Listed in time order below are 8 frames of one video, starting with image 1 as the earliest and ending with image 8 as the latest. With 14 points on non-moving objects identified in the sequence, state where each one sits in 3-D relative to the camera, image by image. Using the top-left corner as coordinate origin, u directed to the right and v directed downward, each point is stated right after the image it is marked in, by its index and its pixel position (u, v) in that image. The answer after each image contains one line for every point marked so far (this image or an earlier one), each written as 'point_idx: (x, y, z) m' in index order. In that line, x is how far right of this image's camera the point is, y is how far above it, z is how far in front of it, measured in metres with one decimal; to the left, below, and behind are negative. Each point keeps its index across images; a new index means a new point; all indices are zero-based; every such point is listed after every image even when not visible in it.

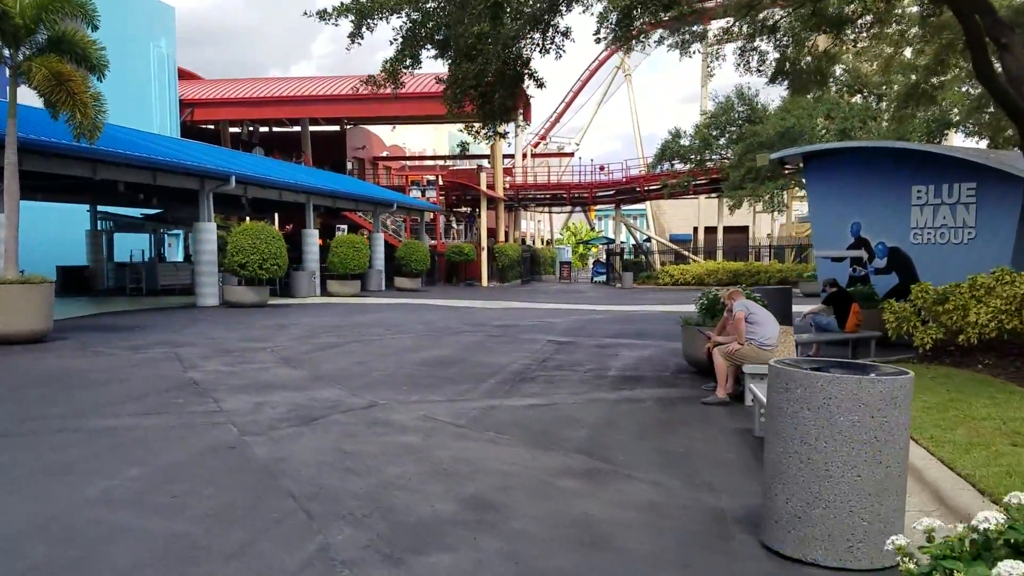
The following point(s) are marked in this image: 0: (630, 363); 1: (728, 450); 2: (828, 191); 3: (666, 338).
0: (+1.3, -0.8, +9.4) m
1: (+1.2, -0.9, +4.9) m
2: (+4.8, +1.5, +13.1) m
3: (+2.2, -0.7, +12.3) m
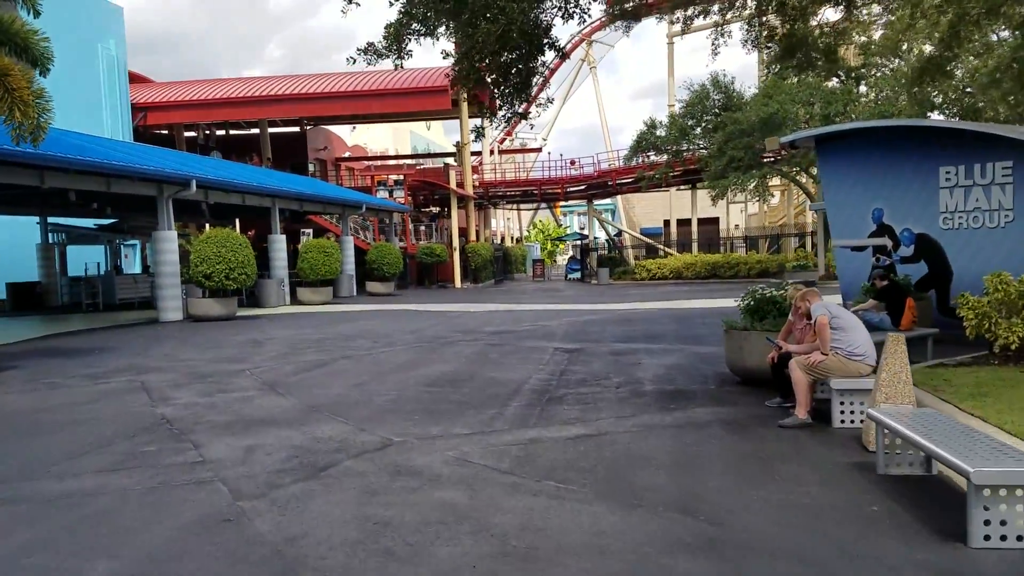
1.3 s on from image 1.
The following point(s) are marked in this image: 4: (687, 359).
0: (+1.4, -0.8, +8.4) m
1: (+1.6, -1.0, +3.9) m
2: (+4.7, +1.6, +12.2) m
3: (+2.2, -0.7, +11.3) m
4: (+1.9, -0.8, +9.4) m
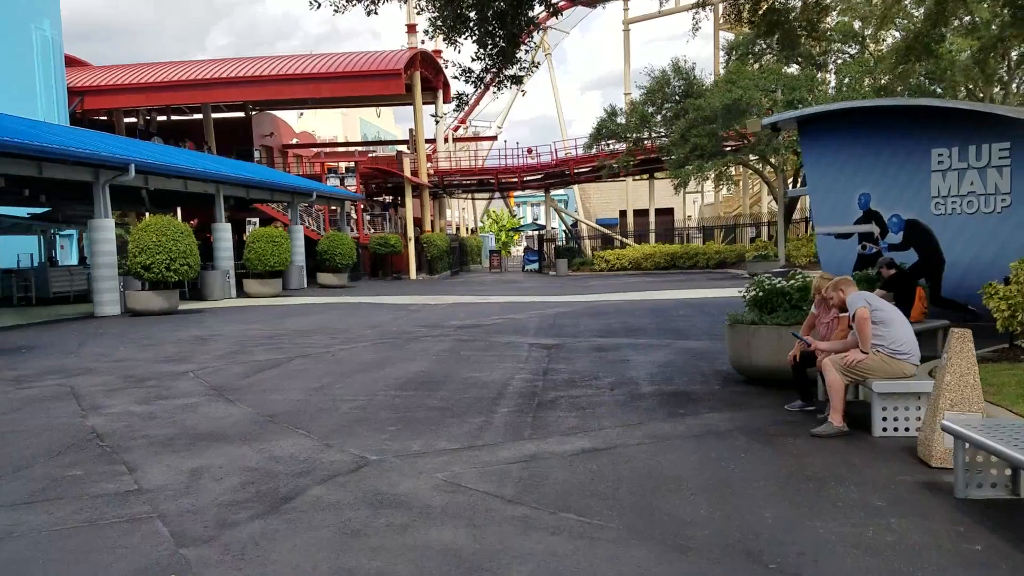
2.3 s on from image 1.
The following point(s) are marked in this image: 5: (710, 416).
0: (+1.3, -0.7, +7.7) m
1: (+1.6, -0.9, +3.2) m
2: (+4.2, +1.7, +11.6) m
3: (+1.8, -0.6, +10.6) m
4: (+1.6, -0.7, +8.7) m
5: (+1.3, -0.8, +5.6) m
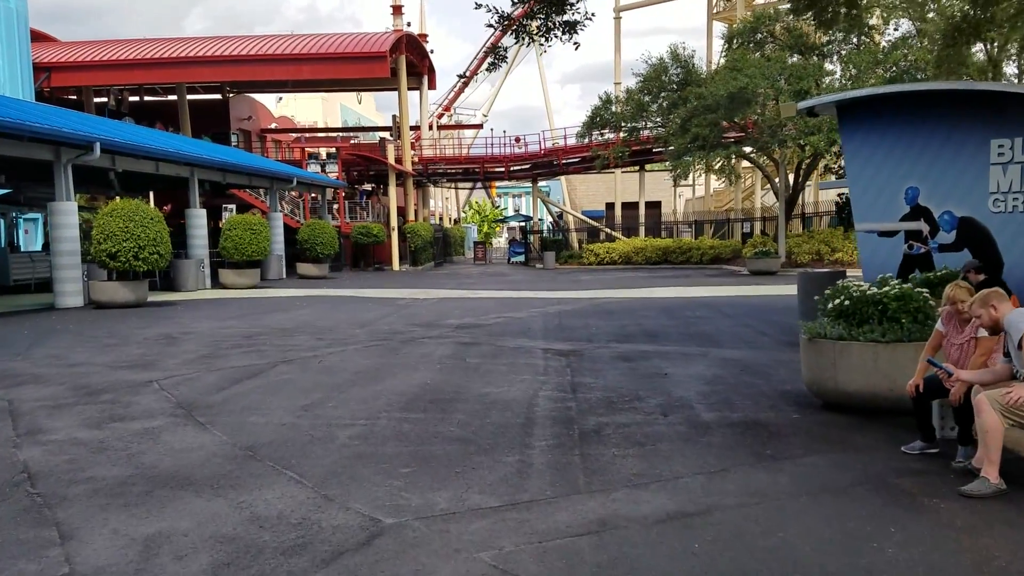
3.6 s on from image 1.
0: (+1.4, -0.8, +6.5) m
1: (+1.9, -1.0, +2.1) m
2: (+4.4, +1.7, +10.6) m
3: (+1.9, -0.6, +9.5) m
4: (+1.8, -0.7, +7.5) m
5: (+1.5, -0.9, +4.4) m
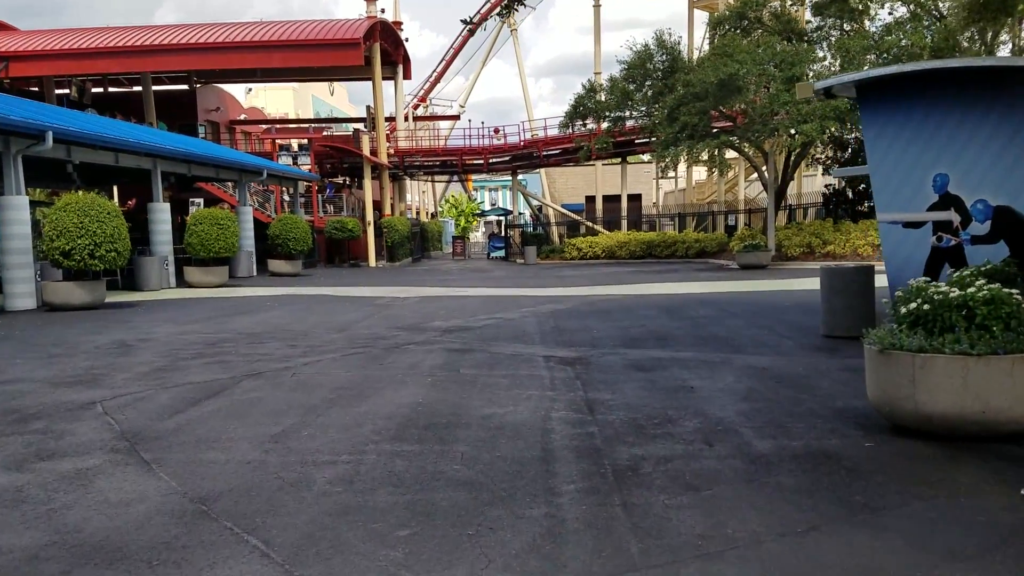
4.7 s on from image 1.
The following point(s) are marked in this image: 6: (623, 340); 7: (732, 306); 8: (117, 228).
0: (+1.5, -0.8, +5.6) m
1: (+2.1, -1.0, +1.2) m
2: (+4.3, +1.7, +9.7) m
3: (+1.9, -0.6, +8.6) m
4: (+1.8, -0.7, +6.6) m
5: (+1.6, -0.9, +3.5) m
6: (+1.2, -0.6, +9.1) m
7: (+3.2, -0.3, +12.5) m
8: (-6.9, +1.1, +15.2) m
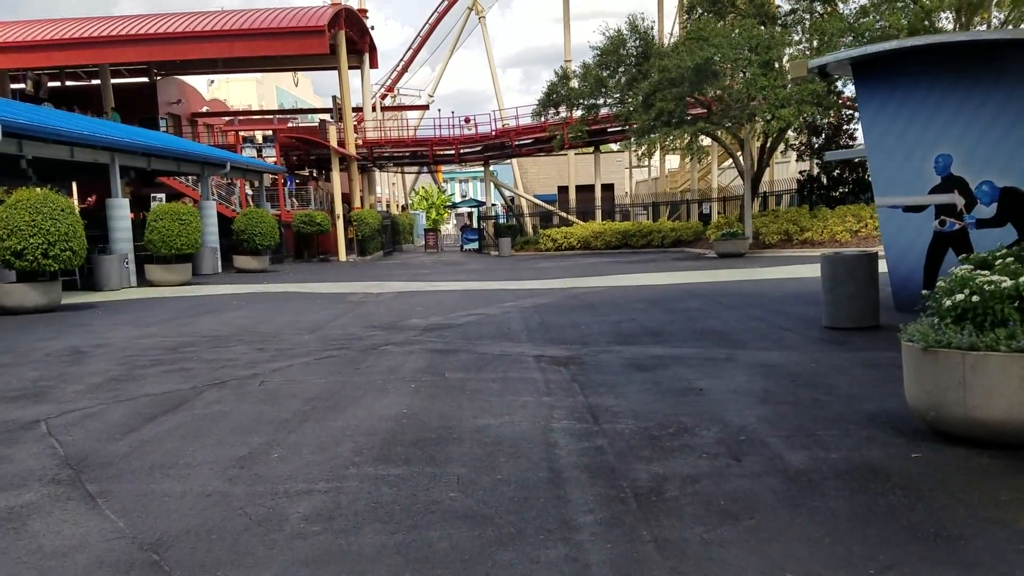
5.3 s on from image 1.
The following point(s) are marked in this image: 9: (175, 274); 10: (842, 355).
0: (+1.5, -0.7, +5.1) m
1: (+2.3, -1.0, +0.7) m
2: (+4.1, +1.9, +9.2) m
3: (+1.8, -0.5, +8.1) m
4: (+1.8, -0.6, +6.1) m
5: (+1.7, -0.9, +3.0) m
6: (+1.0, -0.5, +8.6) m
7: (+2.9, -0.1, +12.1) m
8: (-7.3, +1.0, +14.4) m
9: (-7.5, +0.3, +19.4) m
10: (+2.6, -0.5, +7.0) m
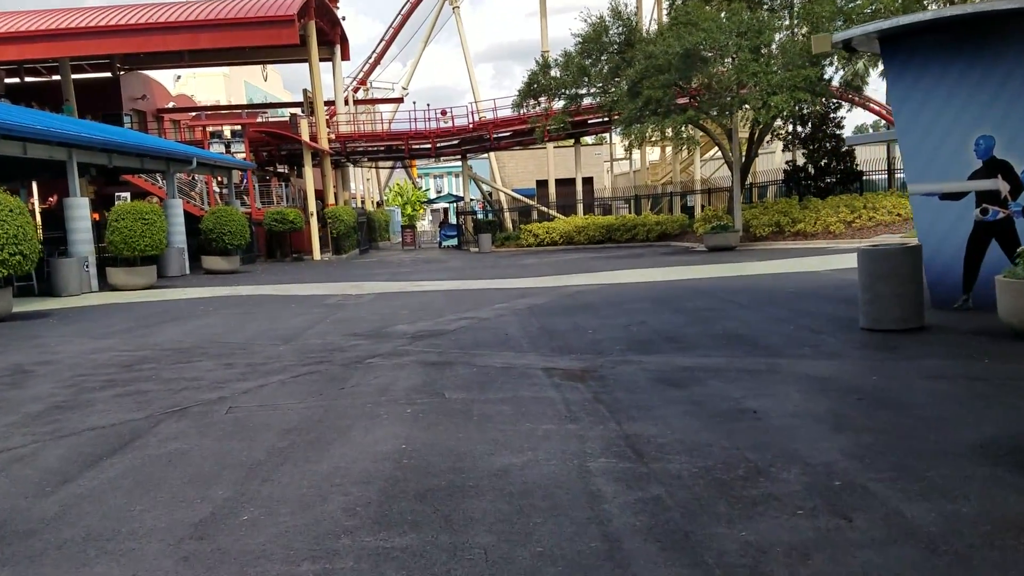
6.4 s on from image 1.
0: (+1.6, -0.8, +4.2) m
1: (+2.5, -1.1, -0.2) m
2: (+4.0, +1.9, +8.4) m
3: (+1.8, -0.5, +7.2) m
4: (+1.9, -0.6, +5.2) m
5: (+1.9, -0.9, +2.1) m
6: (+1.0, -0.5, +7.7) m
7: (+2.8, -0.1, +11.2) m
8: (-7.4, +0.9, +13.2) m
9: (-7.8, +0.2, +18.2) m
10: (+2.7, -0.5, +6.1) m
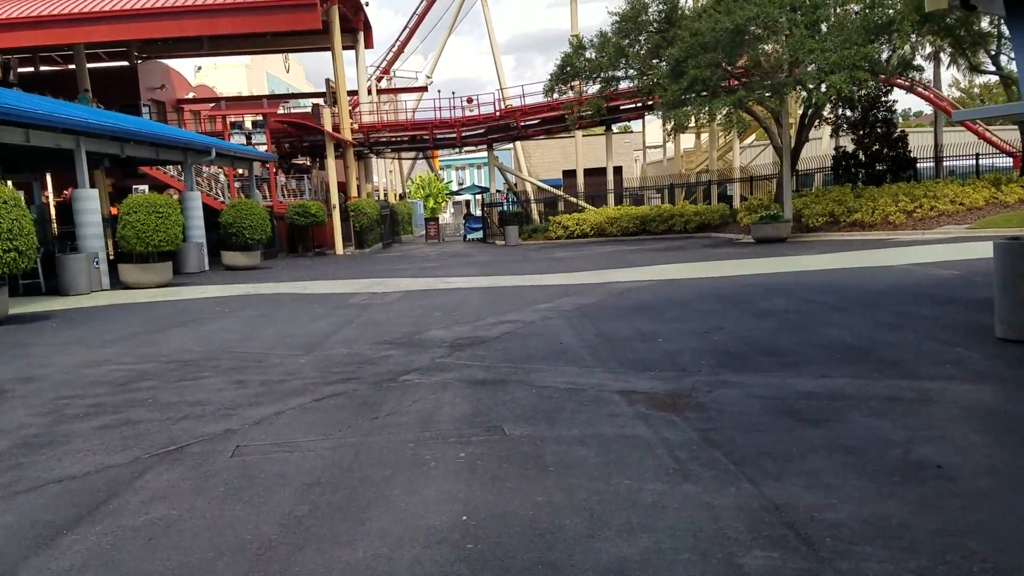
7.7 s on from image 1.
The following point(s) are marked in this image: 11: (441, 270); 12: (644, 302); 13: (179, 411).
0: (+2.0, -0.8, +2.9) m
1: (+2.8, -1.1, -1.5) m
2: (+4.5, +1.9, +7.0) m
3: (+2.3, -0.5, +5.9) m
4: (+2.3, -0.7, +3.9) m
5: (+2.2, -1.0, +0.8) m
6: (+1.5, -0.5, +6.4) m
7: (+3.4, -0.1, +9.8) m
8: (-6.8, +0.9, +12.1) m
9: (-7.1, +0.3, +17.1) m
10: (+3.1, -0.6, +4.7) m
11: (-1.5, +0.4, +19.7) m
12: (+1.6, -0.2, +10.5) m
13: (-2.2, -0.8, +5.7) m
